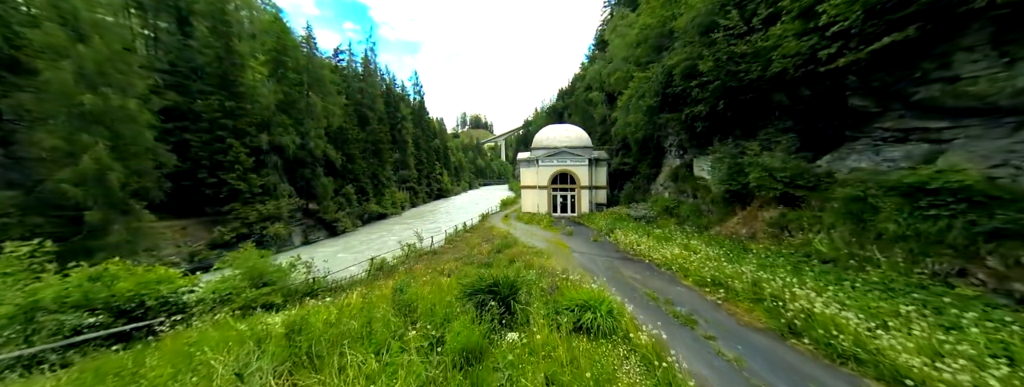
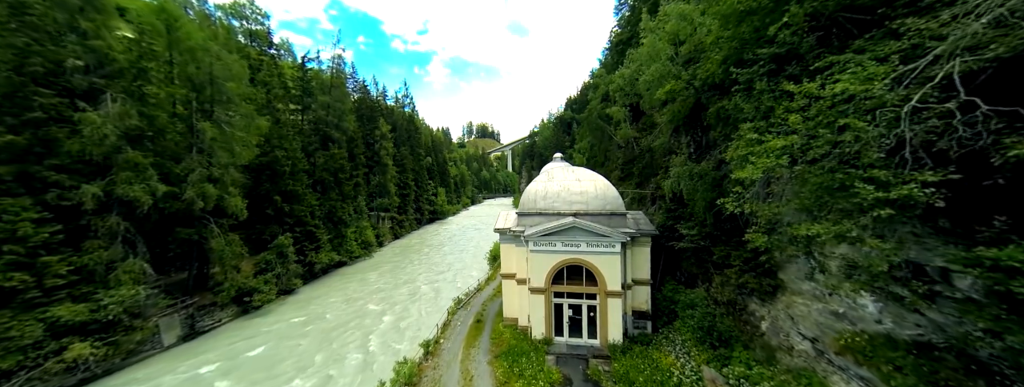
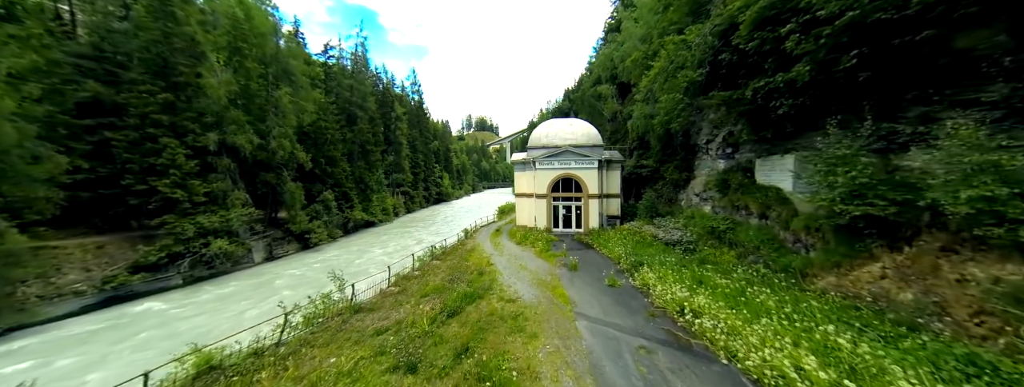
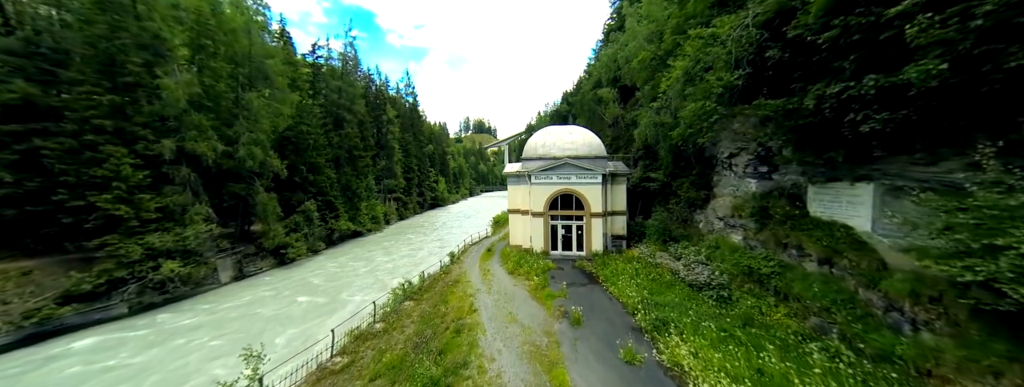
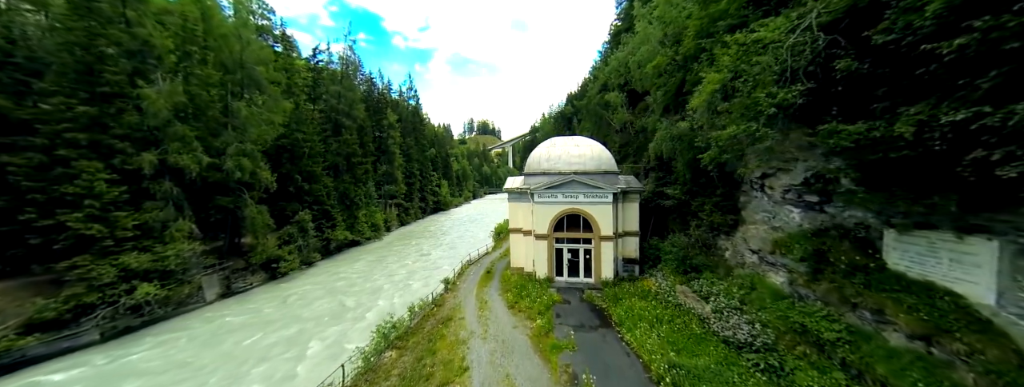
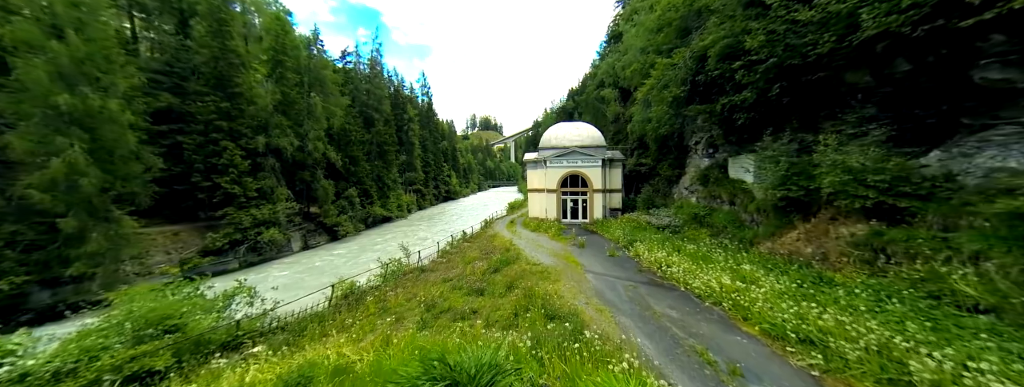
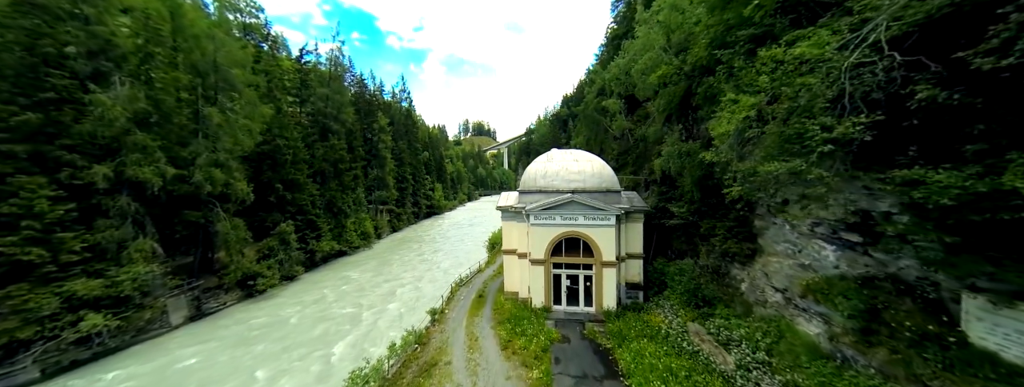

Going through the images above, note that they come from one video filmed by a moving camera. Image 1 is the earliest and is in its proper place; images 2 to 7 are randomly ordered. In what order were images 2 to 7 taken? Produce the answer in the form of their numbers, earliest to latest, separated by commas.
6, 3, 4, 5, 7, 2
